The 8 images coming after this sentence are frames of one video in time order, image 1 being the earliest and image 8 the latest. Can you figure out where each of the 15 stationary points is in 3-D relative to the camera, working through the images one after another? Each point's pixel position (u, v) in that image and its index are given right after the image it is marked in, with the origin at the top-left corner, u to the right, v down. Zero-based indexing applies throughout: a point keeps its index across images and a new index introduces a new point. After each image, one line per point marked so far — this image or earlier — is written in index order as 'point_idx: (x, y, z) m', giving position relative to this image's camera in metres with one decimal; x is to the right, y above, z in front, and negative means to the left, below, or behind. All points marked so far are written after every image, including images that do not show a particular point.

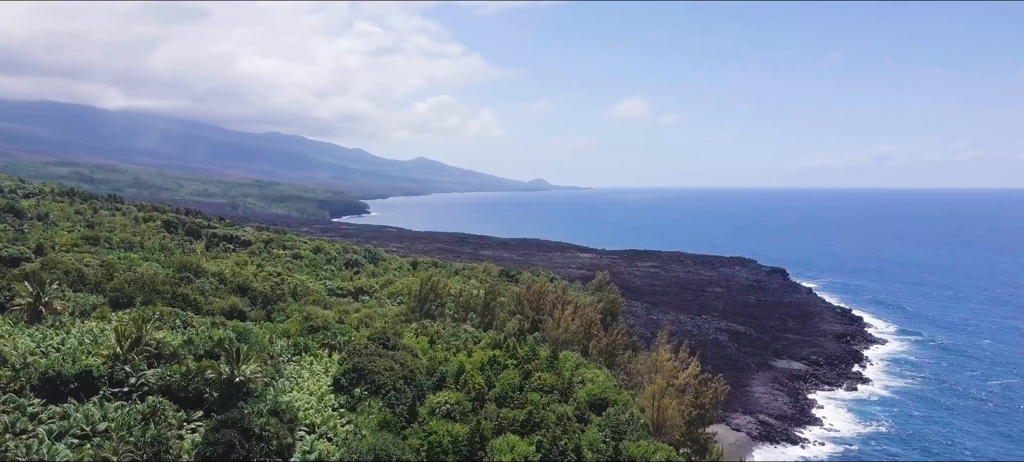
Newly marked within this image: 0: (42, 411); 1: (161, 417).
0: (-8.6, -3.3, +14.7) m
1: (-6.6, -3.5, +15.0) m
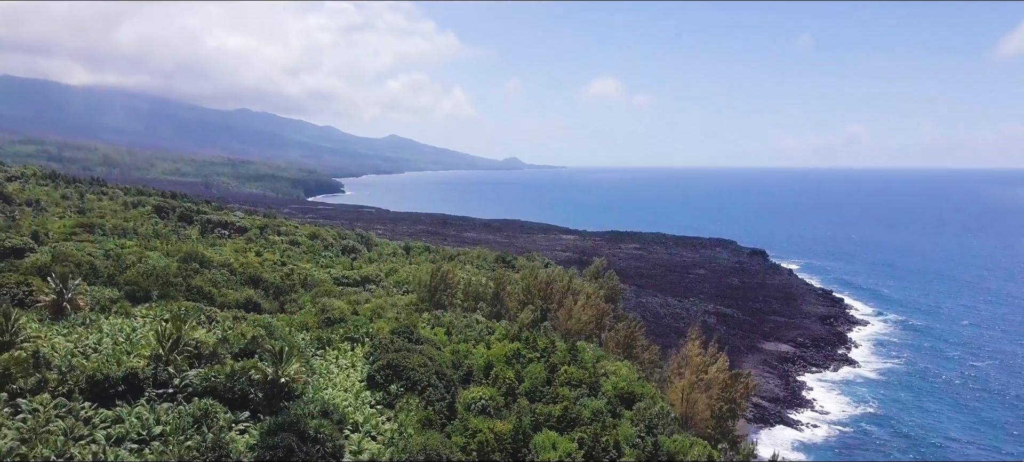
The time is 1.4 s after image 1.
0: (-7.6, -3.4, +14.6) m
1: (-5.6, -3.5, +15.1) m
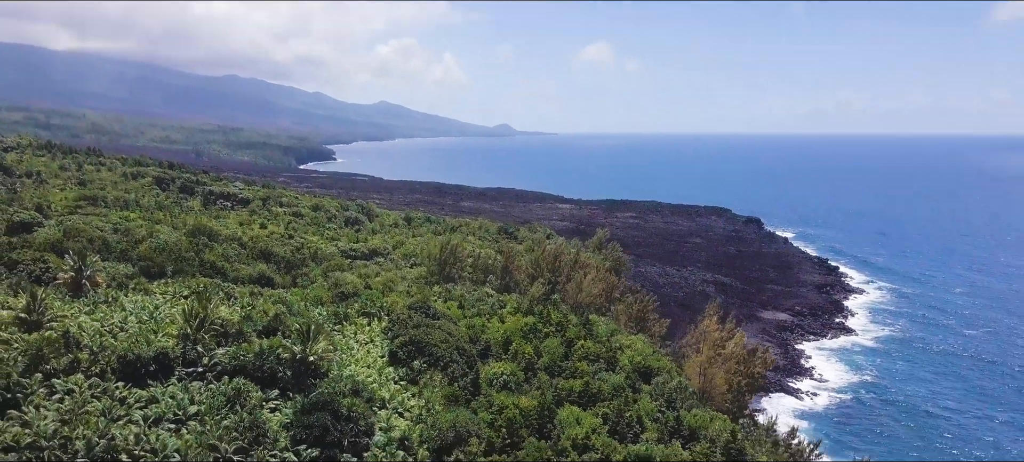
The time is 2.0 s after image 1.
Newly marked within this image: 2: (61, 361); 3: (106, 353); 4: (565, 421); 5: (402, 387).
0: (-7.1, -3.0, +14.8) m
1: (-5.1, -3.2, +15.2) m
2: (-8.6, -2.5, +15.3) m
3: (-8.0, -2.4, +15.8) m
4: (+1.1, -4.1, +17.1) m
5: (-2.5, -3.5, +18.3) m
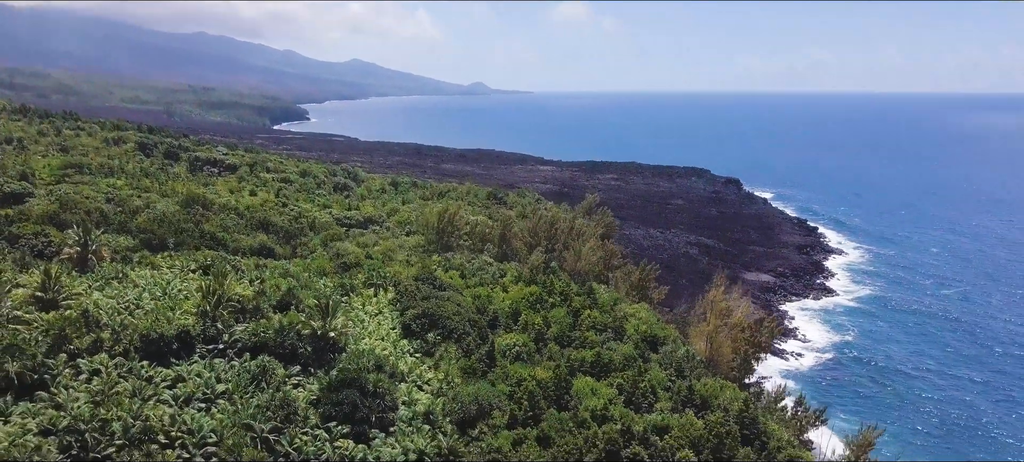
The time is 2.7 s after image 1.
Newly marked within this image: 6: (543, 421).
0: (-6.6, -2.7, +14.8) m
1: (-4.6, -2.8, +15.4) m
2: (-8.2, -2.1, +15.3) m
3: (-7.6, -2.0, +15.8) m
4: (+1.5, -3.5, +17.4) m
5: (-2.2, -3.0, +18.5) m
6: (+0.6, -3.8, +15.9) m
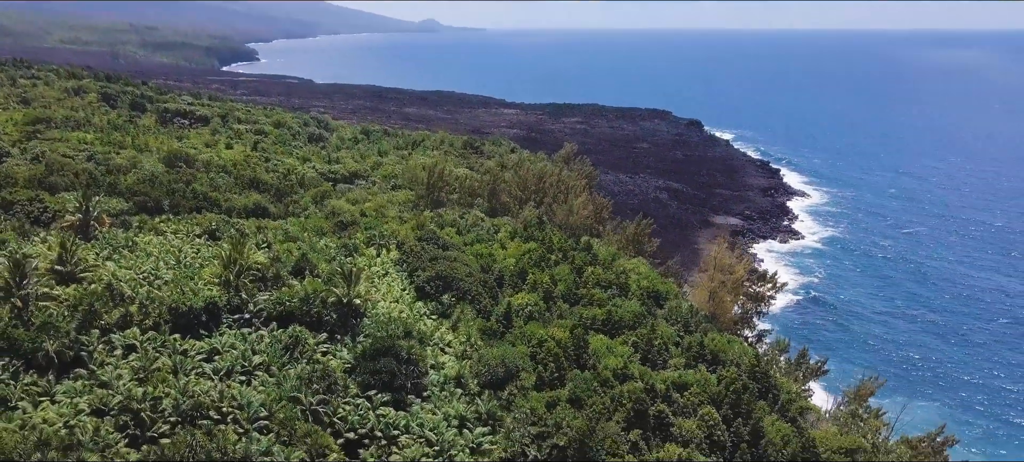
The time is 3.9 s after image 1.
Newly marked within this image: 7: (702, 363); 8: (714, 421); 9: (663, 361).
0: (-6.0, -2.2, +14.9) m
1: (-4.1, -2.2, +15.6) m
2: (-7.6, -1.6, +15.3) m
3: (-7.1, -1.4, +15.8) m
4: (+2.0, -2.7, +18.0) m
5: (-1.8, -2.1, +18.9) m
6: (+1.2, -3.1, +16.5) m
7: (+4.4, -3.0, +18.5) m
8: (+3.9, -3.7, +15.4) m
9: (+3.5, -3.0, +18.3) m
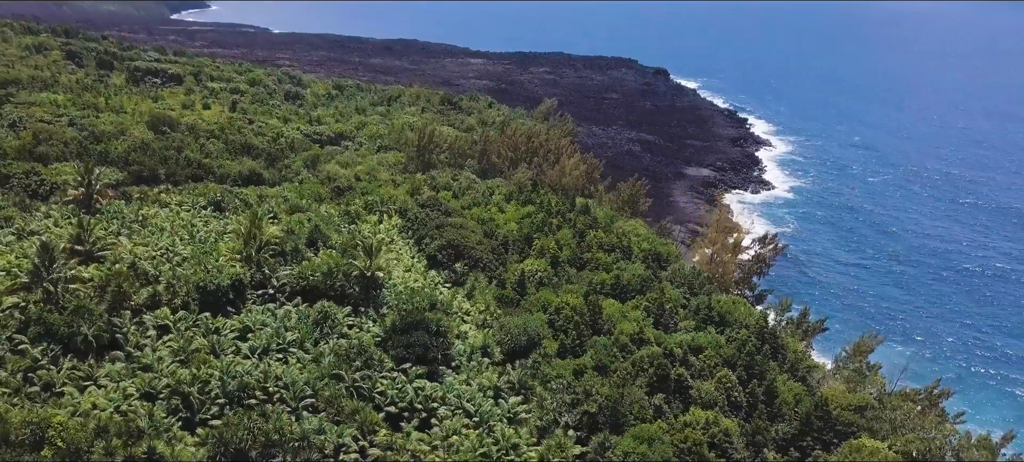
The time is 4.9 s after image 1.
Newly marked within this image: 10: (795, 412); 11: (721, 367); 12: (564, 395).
0: (-5.5, -1.8, +15.1) m
1: (-3.5, -1.8, +15.8) m
2: (-7.1, -1.2, +15.3) m
3: (-6.6, -1.0, +15.9) m
4: (+2.4, -2.0, +18.6) m
5: (-1.5, -1.4, +19.2) m
6: (+1.6, -2.5, +17.0) m
7: (+4.8, -2.2, +19.2) m
8: (+4.4, -3.1, +16.2) m
9: (+3.8, -2.2, +19.0) m
10: (+5.6, -3.6, +15.9) m
11: (+4.4, -2.9, +16.8) m
12: (+1.0, -3.1, +15.0) m
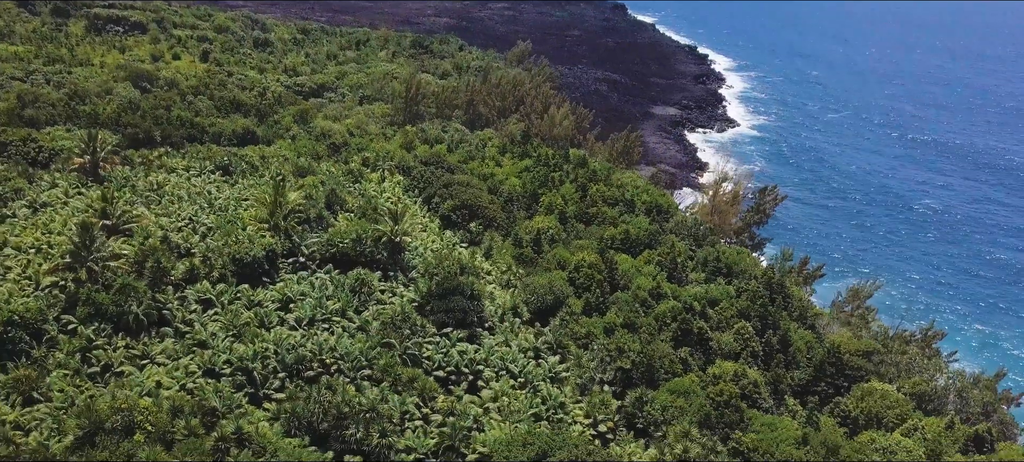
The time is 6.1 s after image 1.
0: (-4.8, -1.3, +15.3) m
1: (-2.9, -1.1, +16.2) m
2: (-6.4, -0.7, +15.4) m
3: (-5.9, -0.5, +16.0) m
4: (+2.8, -1.0, +19.3) m
5: (-1.0, -0.5, +19.7) m
6: (+2.2, -1.6, +17.7) m
7: (+5.2, -1.1, +20.1) m
8: (+5.1, -2.2, +17.1) m
9: (+4.3, -1.1, +19.8) m
10: (+6.3, -2.7, +16.9) m
11: (+5.0, -1.9, +17.7) m
12: (+1.7, -2.4, +15.8) m
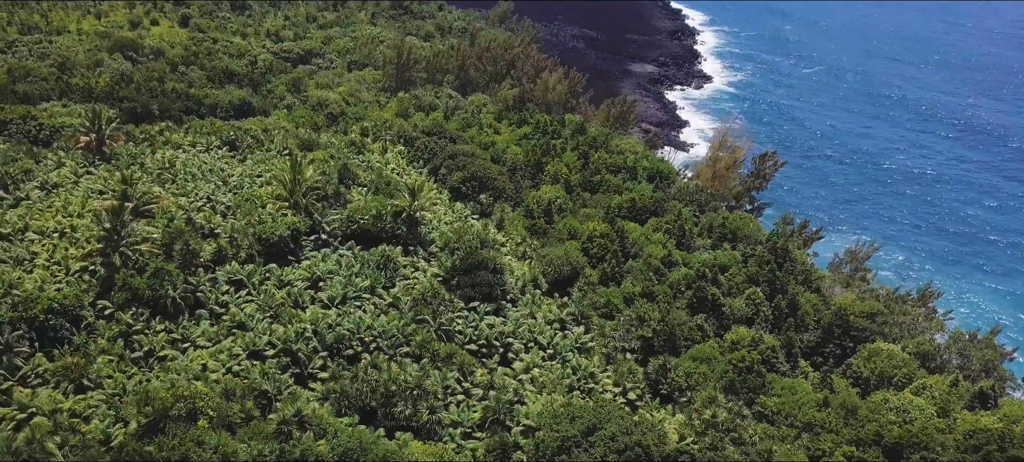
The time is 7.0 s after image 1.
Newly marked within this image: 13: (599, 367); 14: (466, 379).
0: (-4.3, -0.9, +15.5) m
1: (-2.4, -0.7, +16.5) m
2: (-5.9, -0.4, +15.5) m
3: (-5.5, -0.1, +16.1) m
4: (+3.2, -0.2, +19.8) m
5: (-0.7, +0.2, +20.0) m
6: (+2.6, -1.0, +18.3) m
7: (+5.5, -0.3, +20.7) m
8: (+5.5, -1.5, +17.8) m
9: (+4.6, -0.3, +20.3) m
10: (+6.7, -2.0, +17.6) m
11: (+5.4, -1.2, +18.4) m
12: (+2.2, -1.8, +16.3) m
13: (+1.6, -2.6, +14.9) m
14: (-0.8, -2.5, +13.6) m
